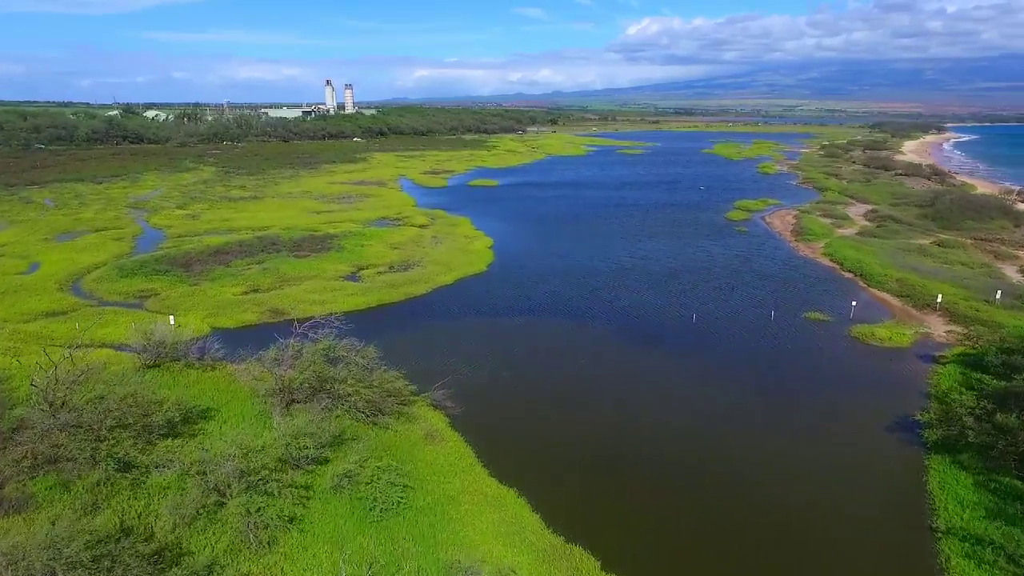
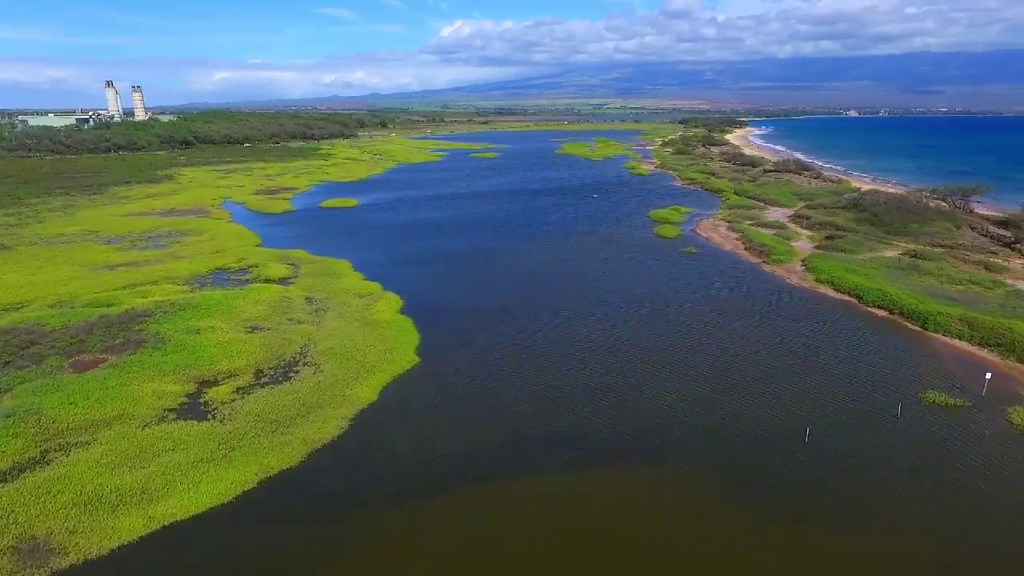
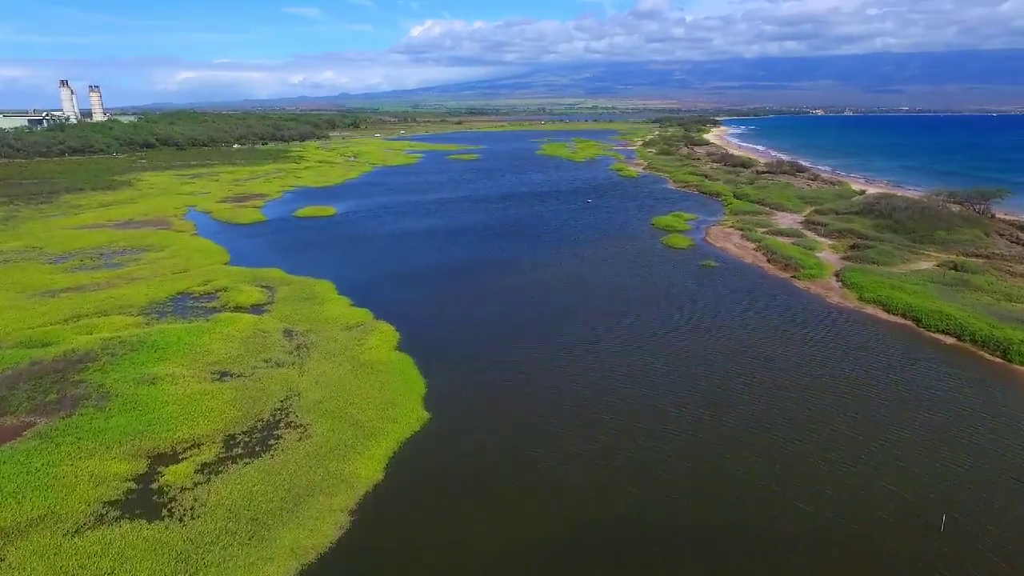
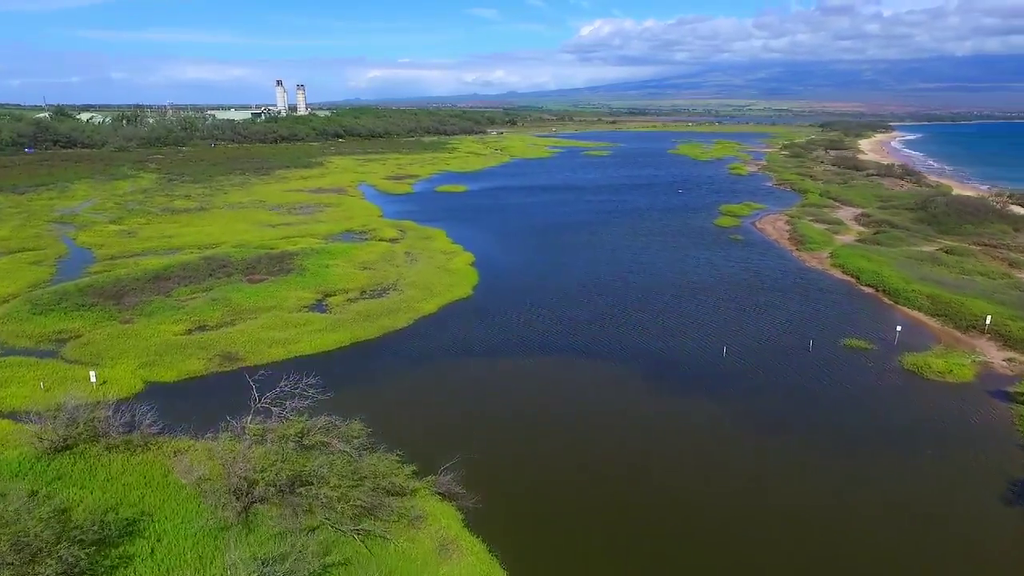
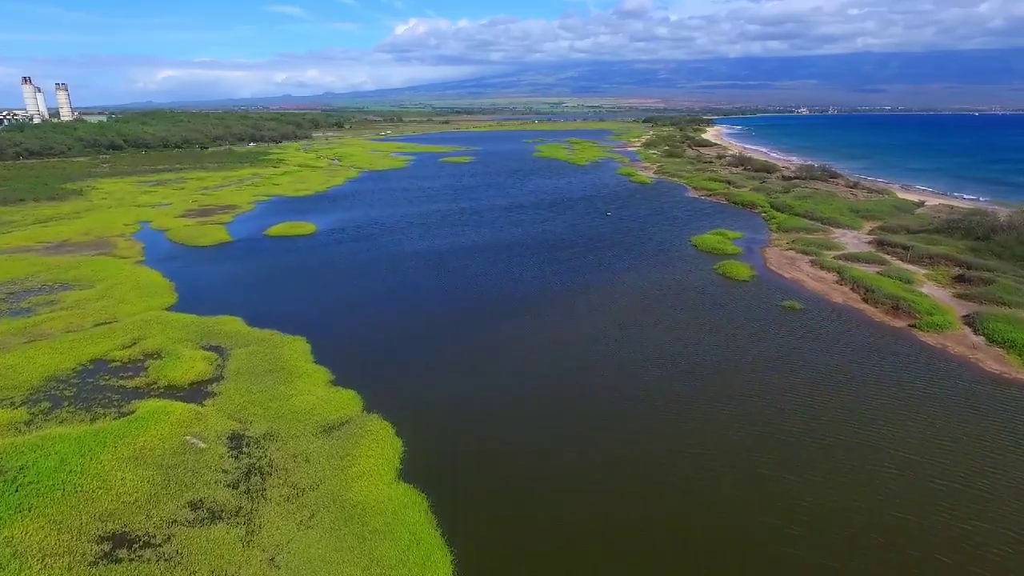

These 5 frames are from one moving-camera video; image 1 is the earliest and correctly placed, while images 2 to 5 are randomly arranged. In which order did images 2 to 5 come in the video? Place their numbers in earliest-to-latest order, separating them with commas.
4, 2, 3, 5
